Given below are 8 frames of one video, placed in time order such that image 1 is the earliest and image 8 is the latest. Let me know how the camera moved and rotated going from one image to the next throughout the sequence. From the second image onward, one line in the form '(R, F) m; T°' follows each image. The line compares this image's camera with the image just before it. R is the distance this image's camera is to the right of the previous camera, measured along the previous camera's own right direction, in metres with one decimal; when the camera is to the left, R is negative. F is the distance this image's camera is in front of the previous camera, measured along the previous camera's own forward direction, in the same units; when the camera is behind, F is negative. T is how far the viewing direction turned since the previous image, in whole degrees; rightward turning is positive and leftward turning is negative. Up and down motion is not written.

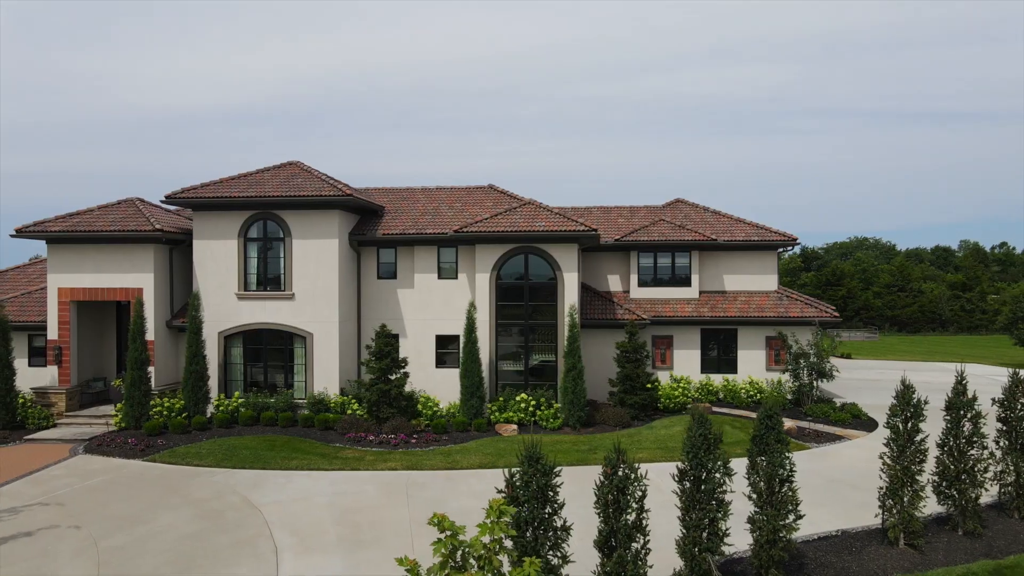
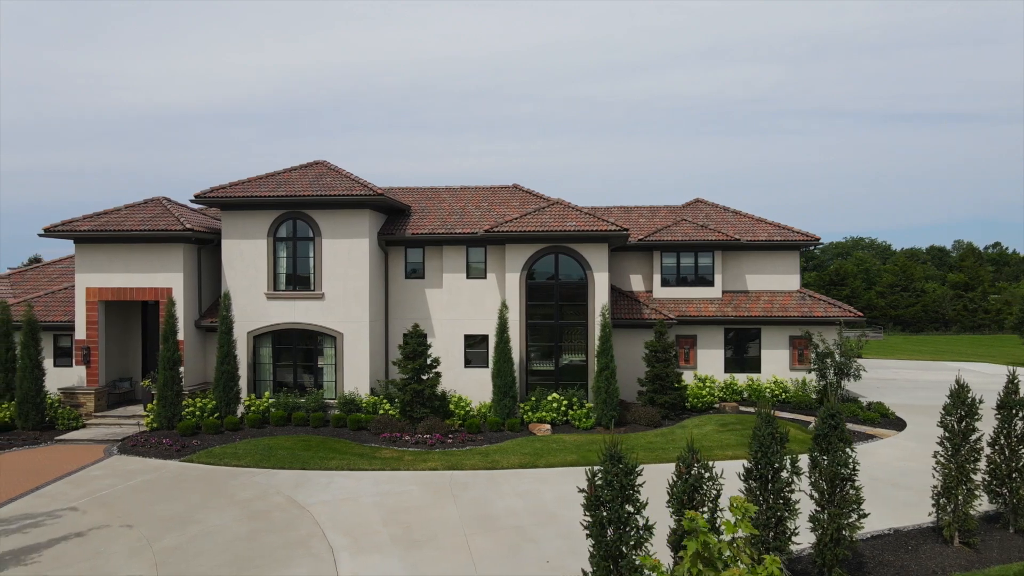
(-1.1, 0.0) m; +1°
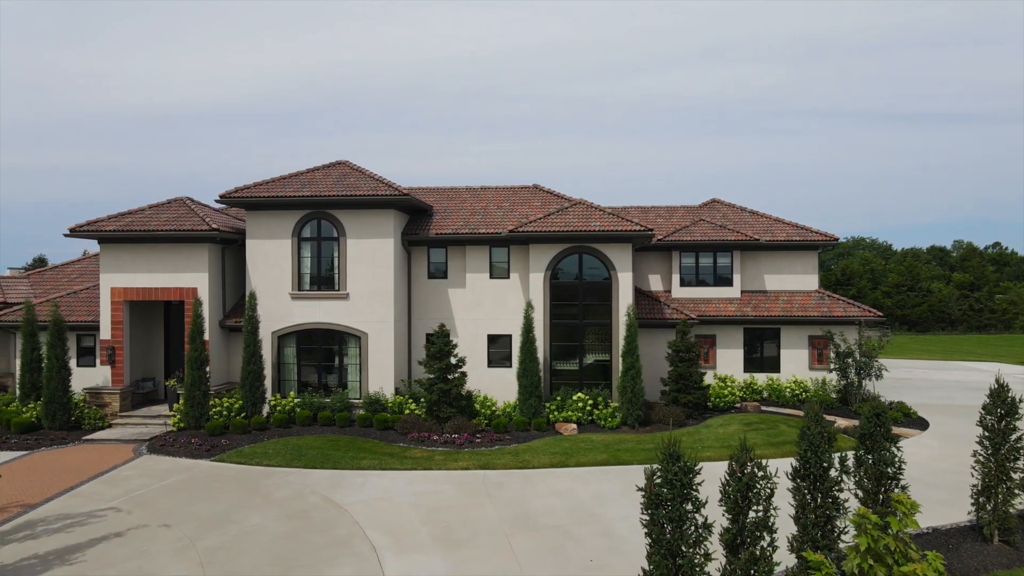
(-0.8, 0.0) m; 0°
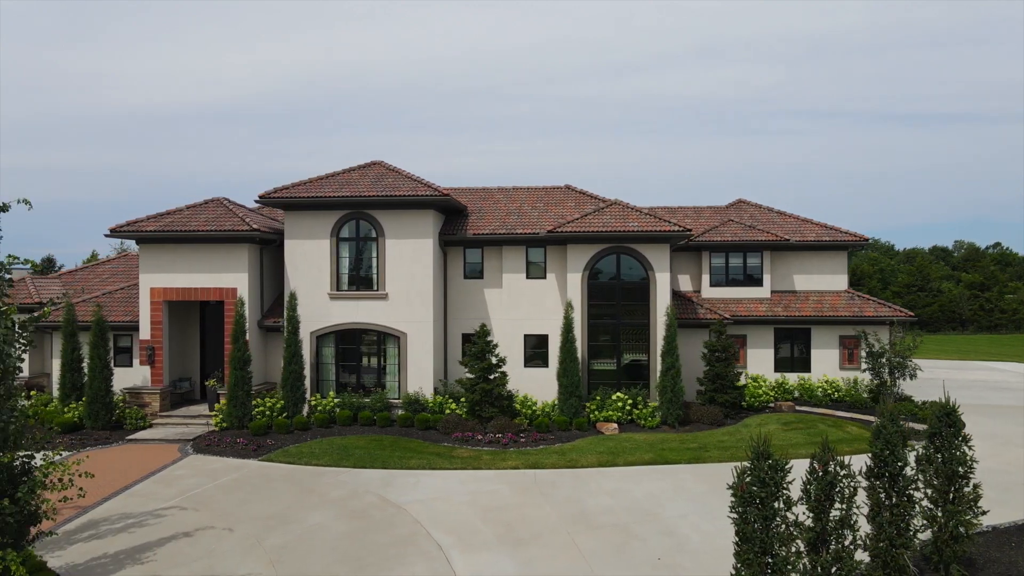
(-1.2, -0.1) m; 0°
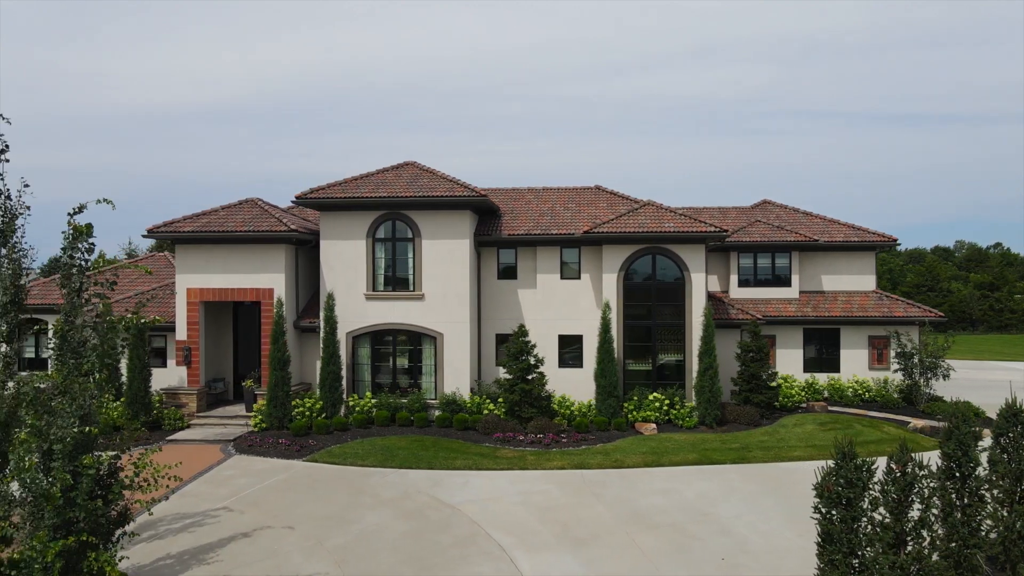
(-1.1, 0.0) m; 0°
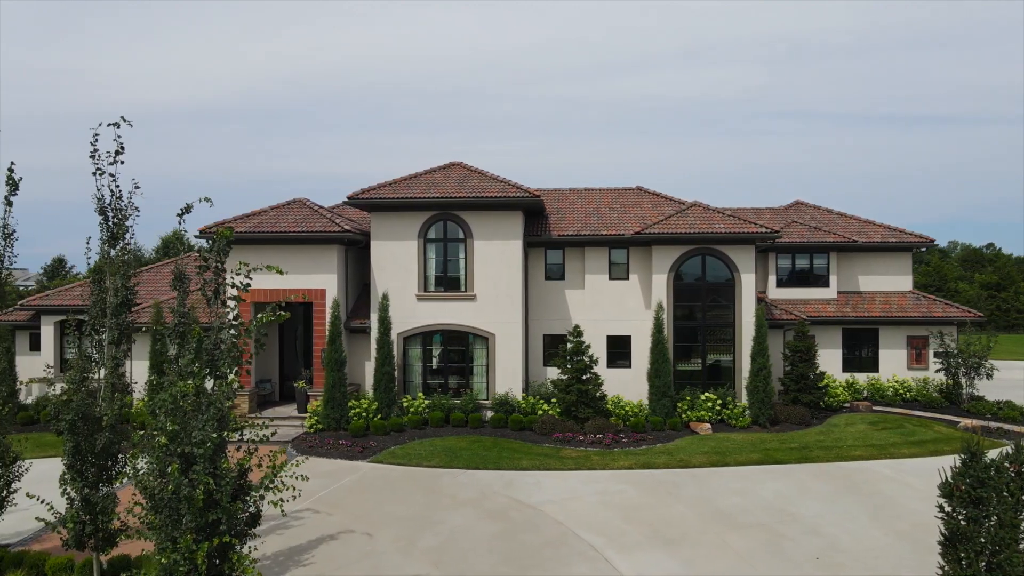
(-1.8, 0.0) m; +1°
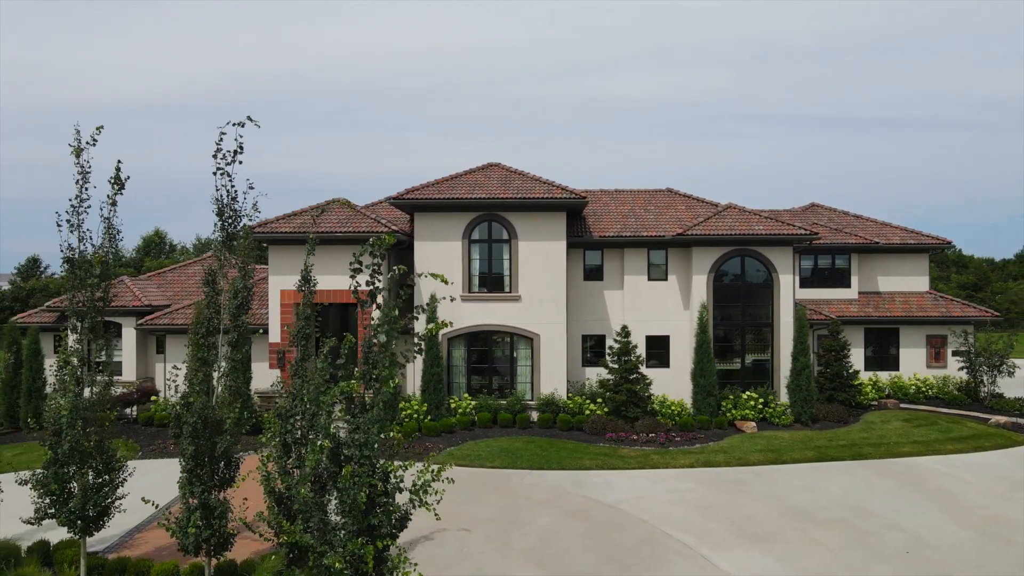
(-2.3, 0.0) m; +3°
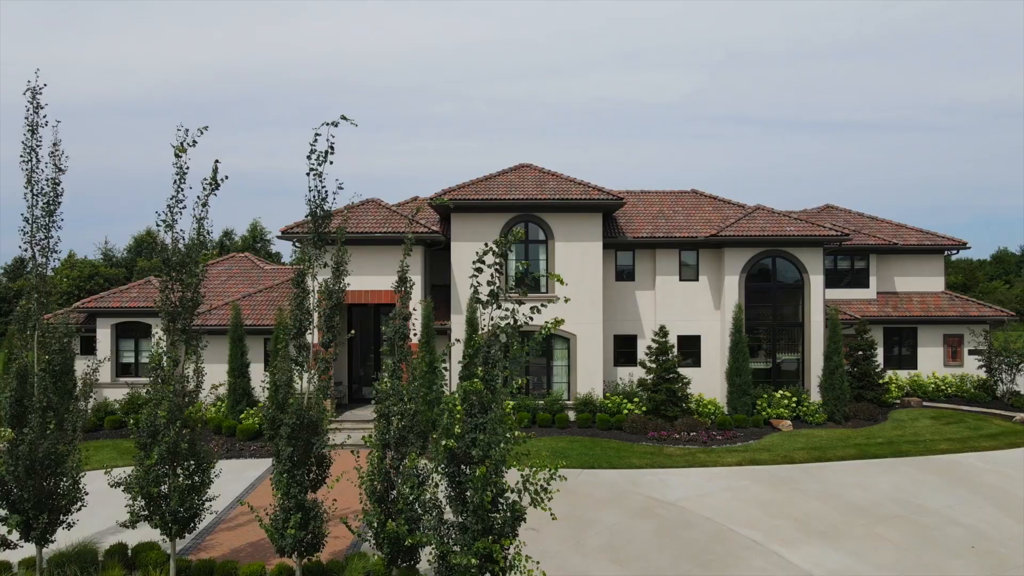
(-1.7, -0.1) m; +2°
